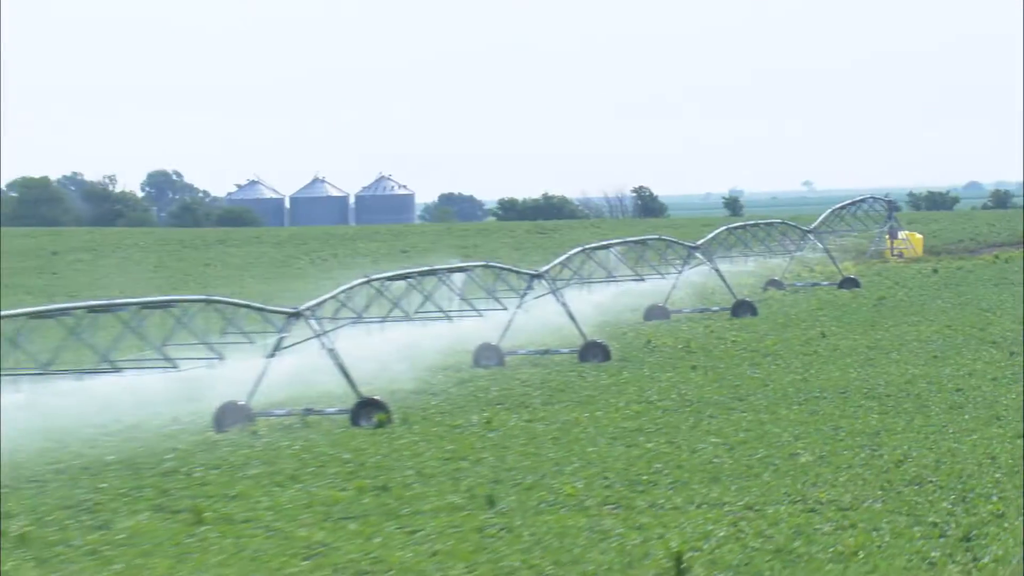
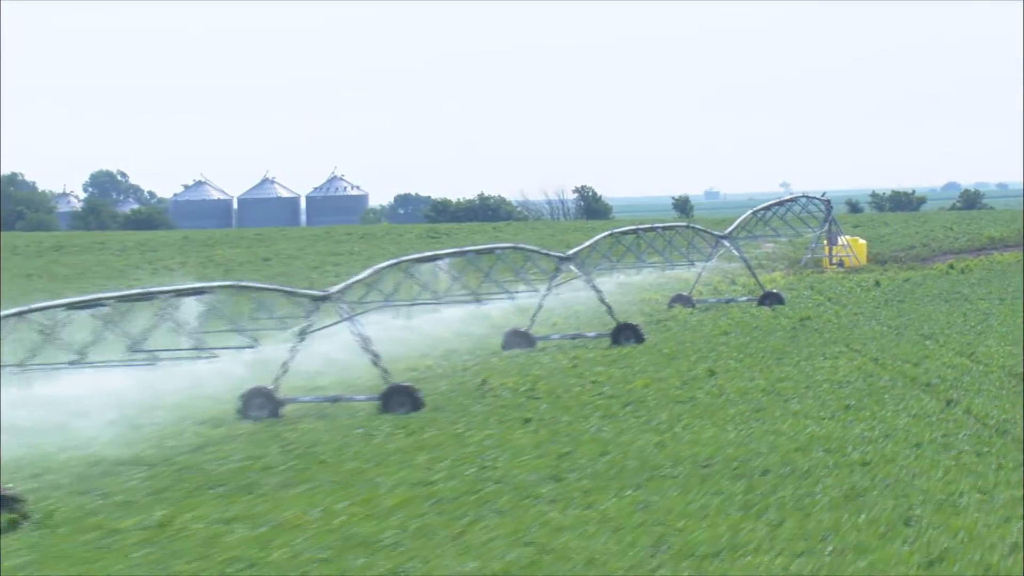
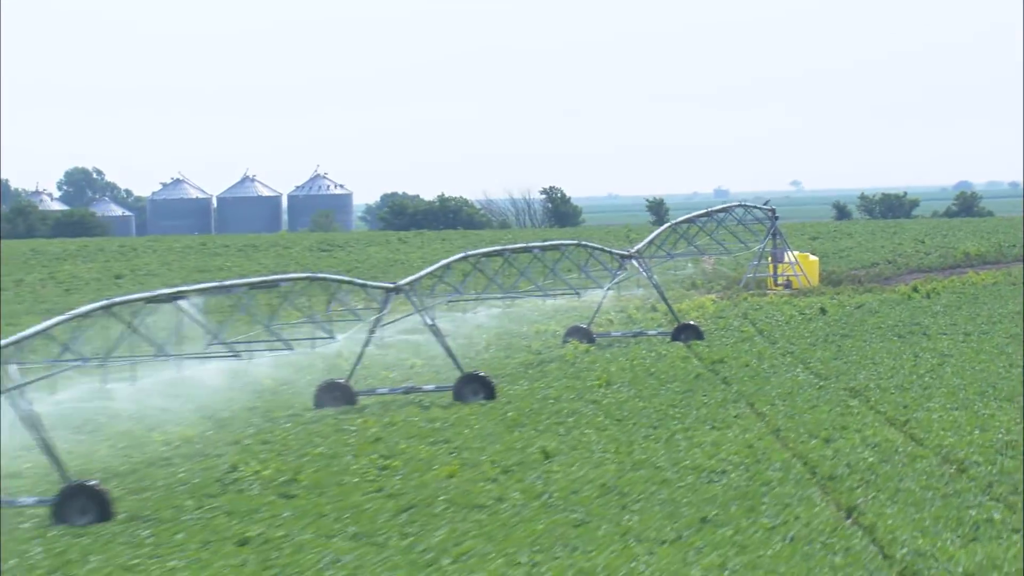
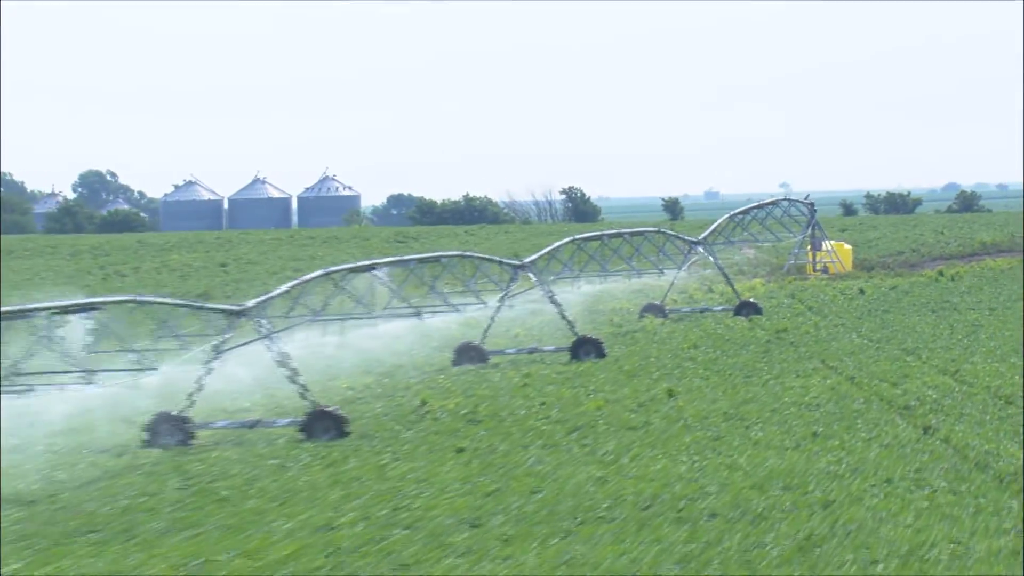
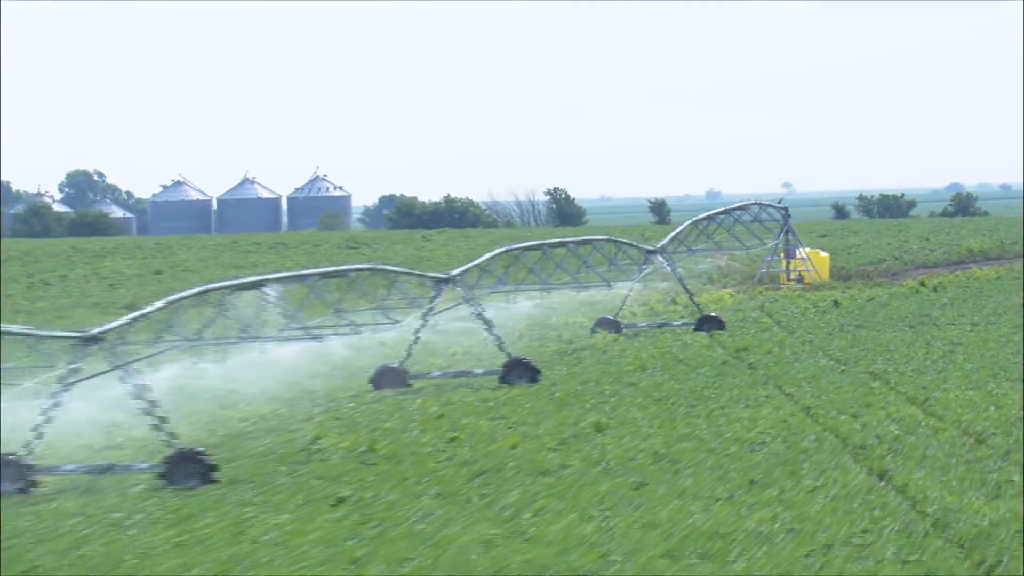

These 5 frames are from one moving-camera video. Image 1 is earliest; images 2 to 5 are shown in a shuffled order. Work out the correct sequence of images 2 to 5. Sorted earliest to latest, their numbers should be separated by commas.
2, 4, 5, 3
